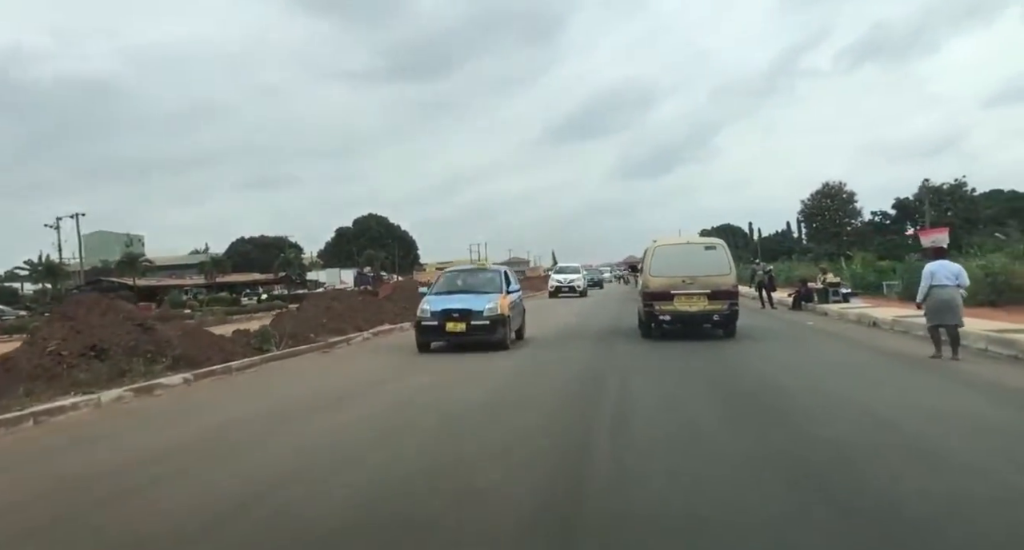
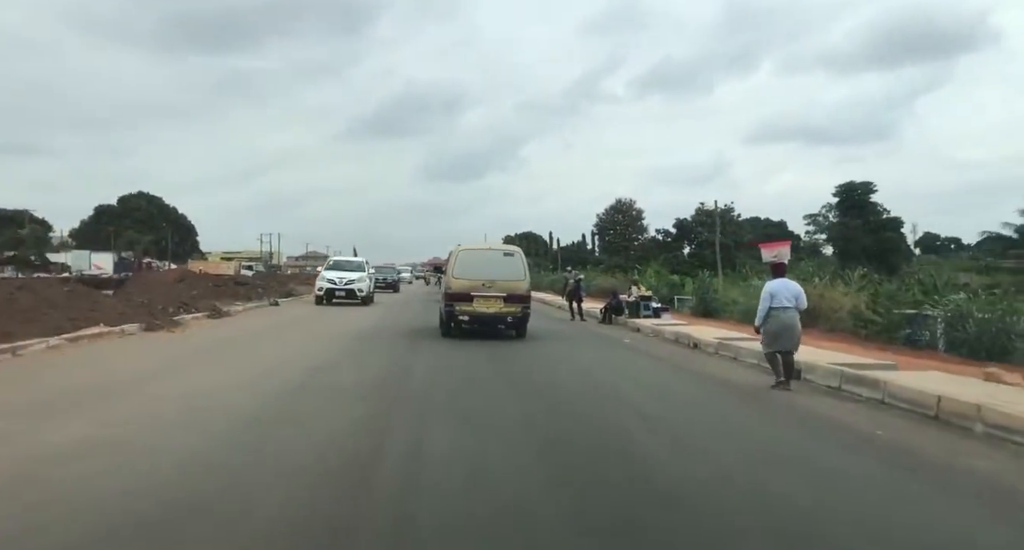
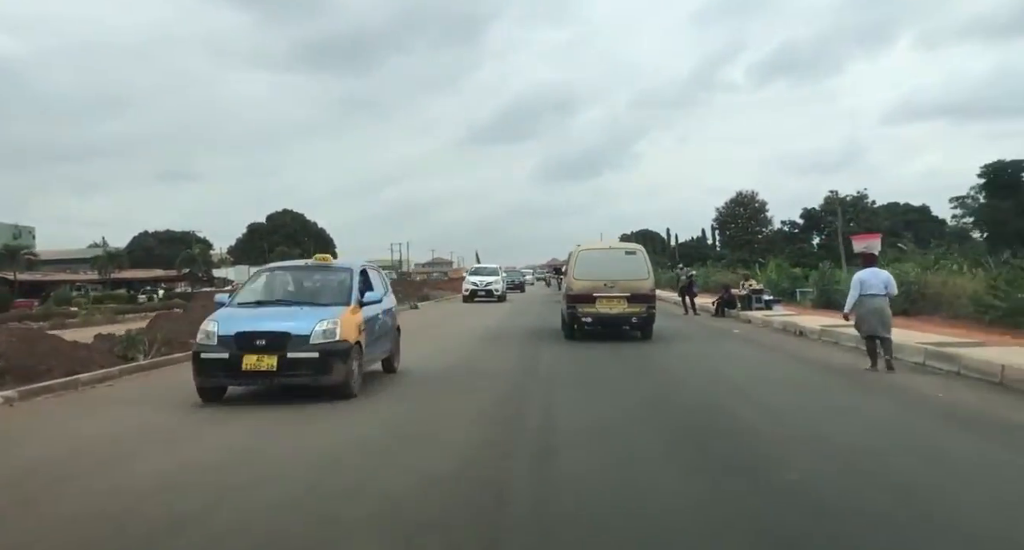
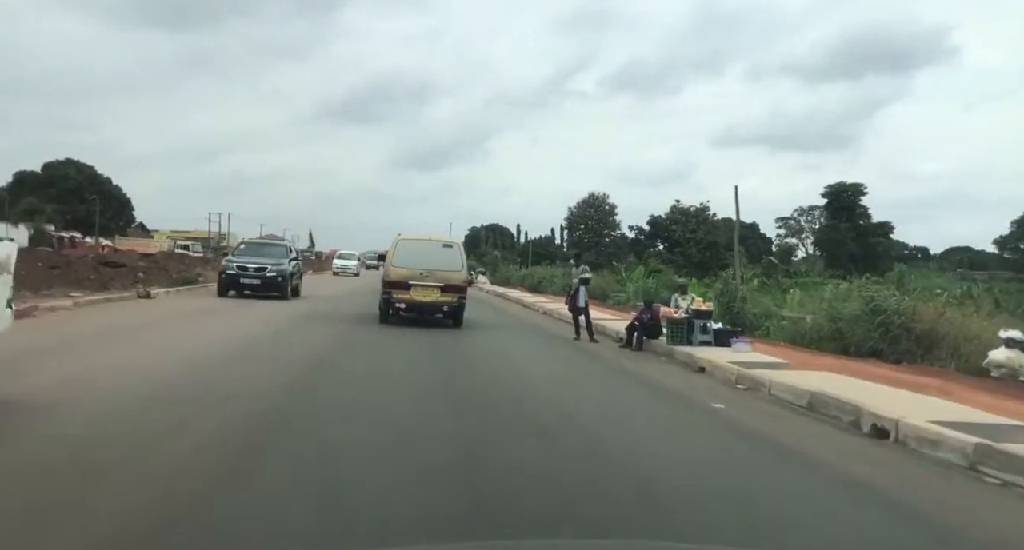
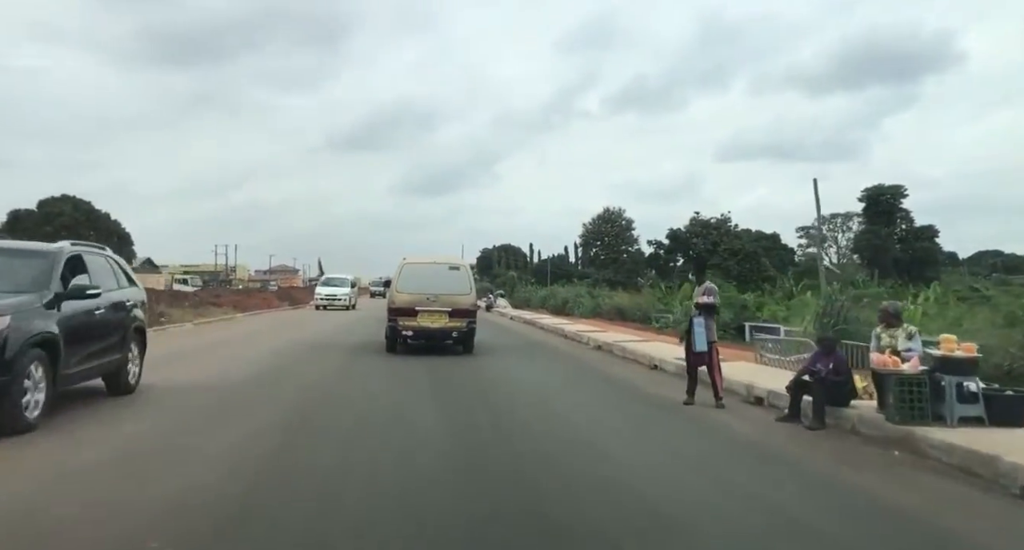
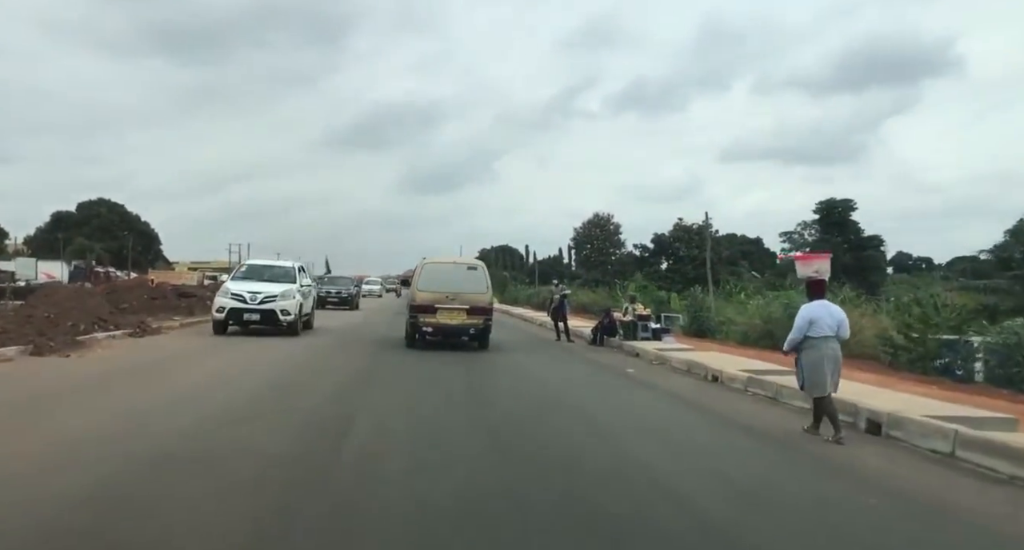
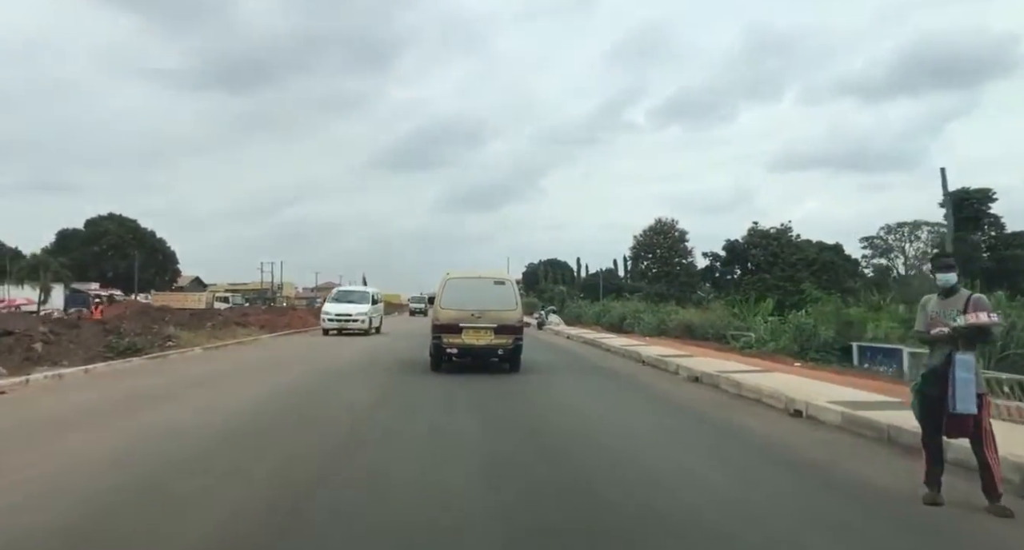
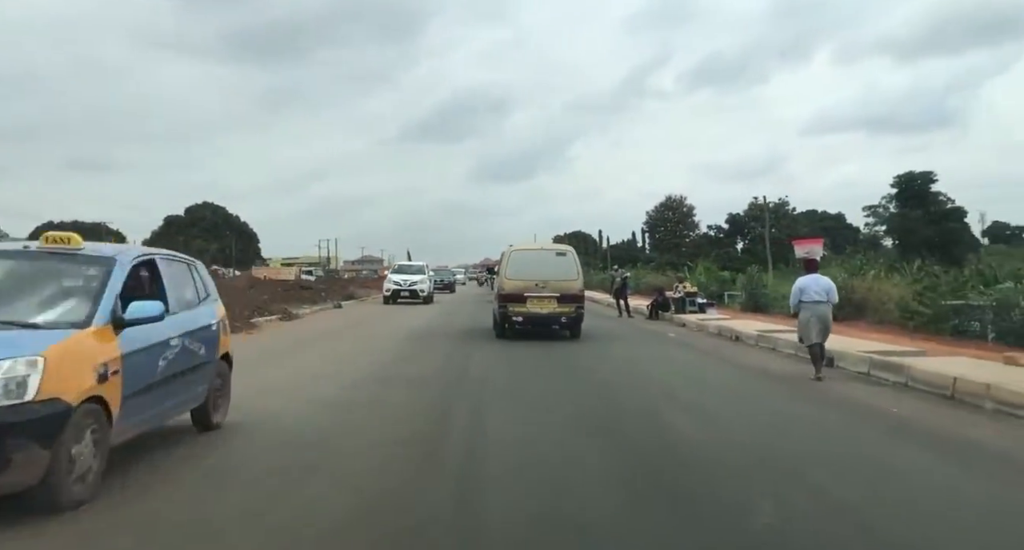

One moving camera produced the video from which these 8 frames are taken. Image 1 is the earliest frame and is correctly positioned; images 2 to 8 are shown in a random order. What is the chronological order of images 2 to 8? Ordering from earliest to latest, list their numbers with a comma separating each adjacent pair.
3, 8, 2, 6, 4, 5, 7
